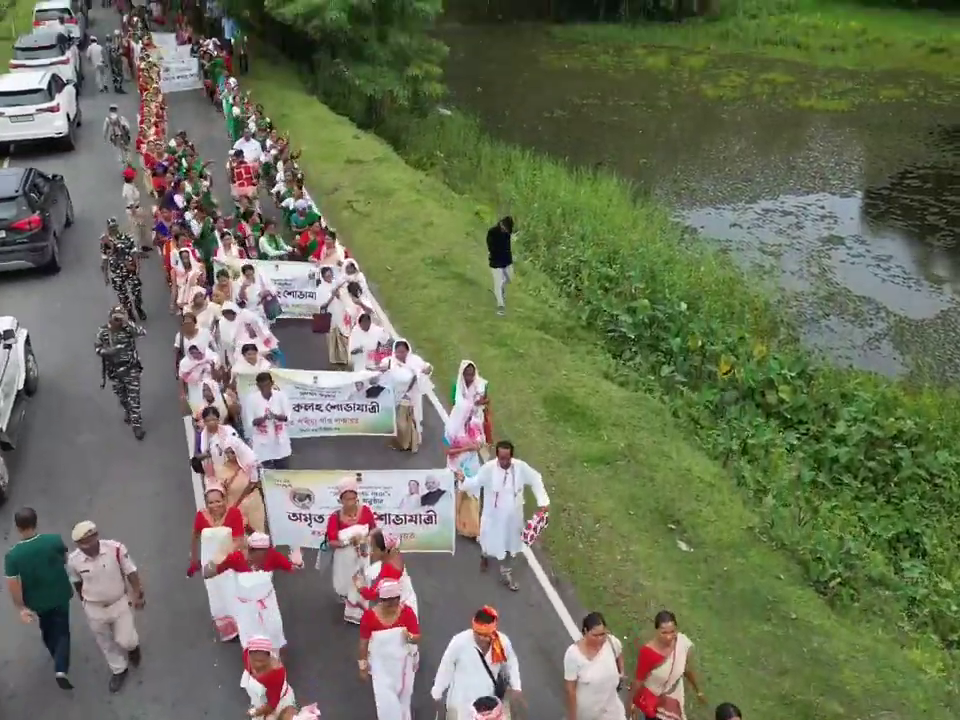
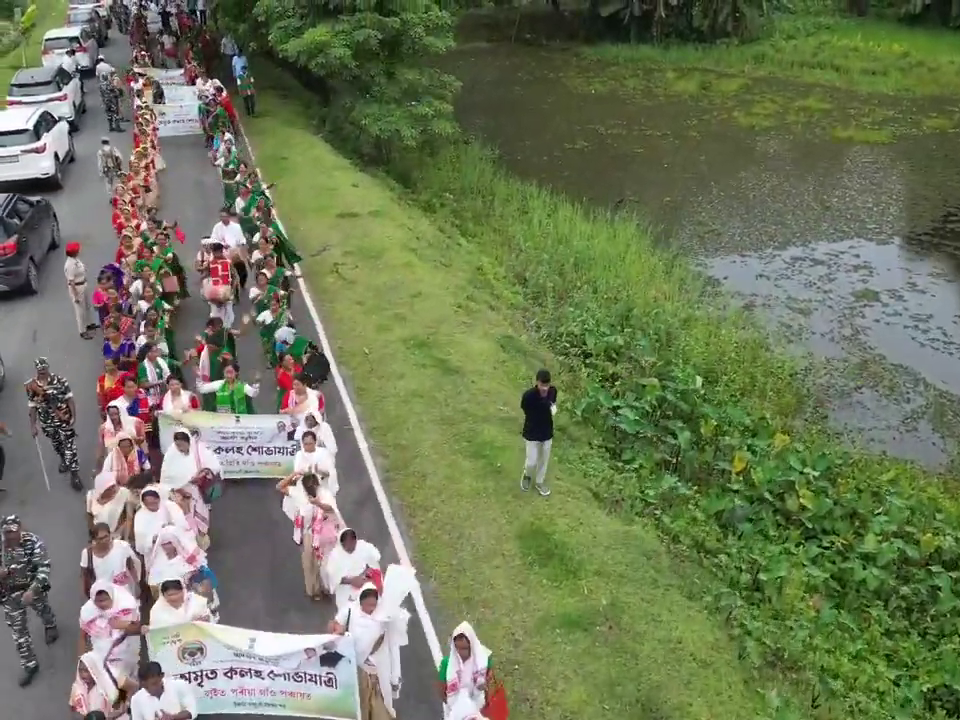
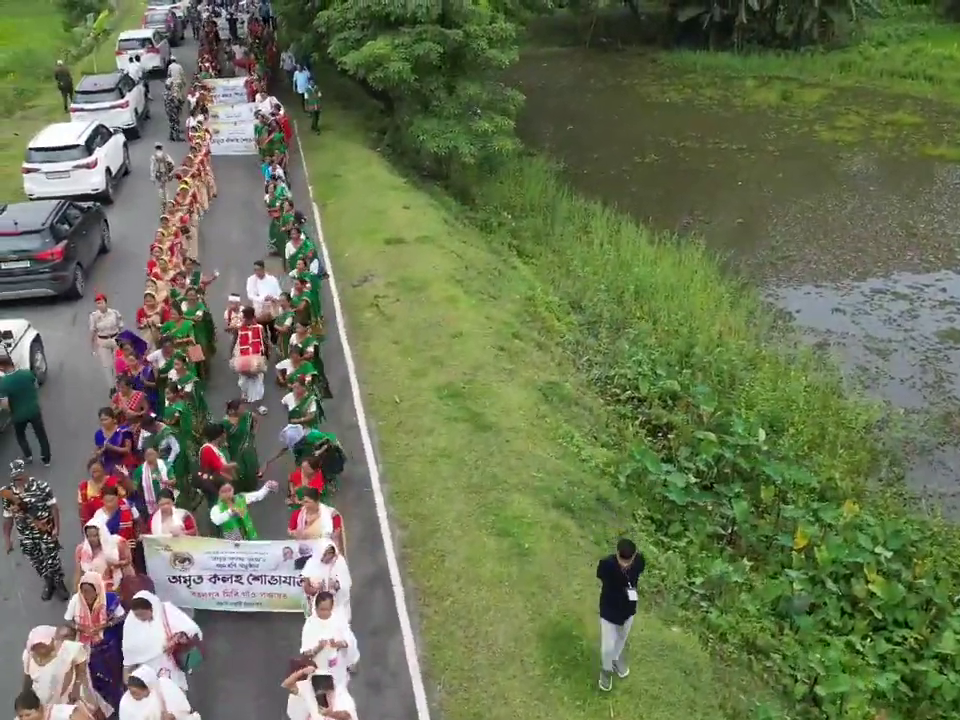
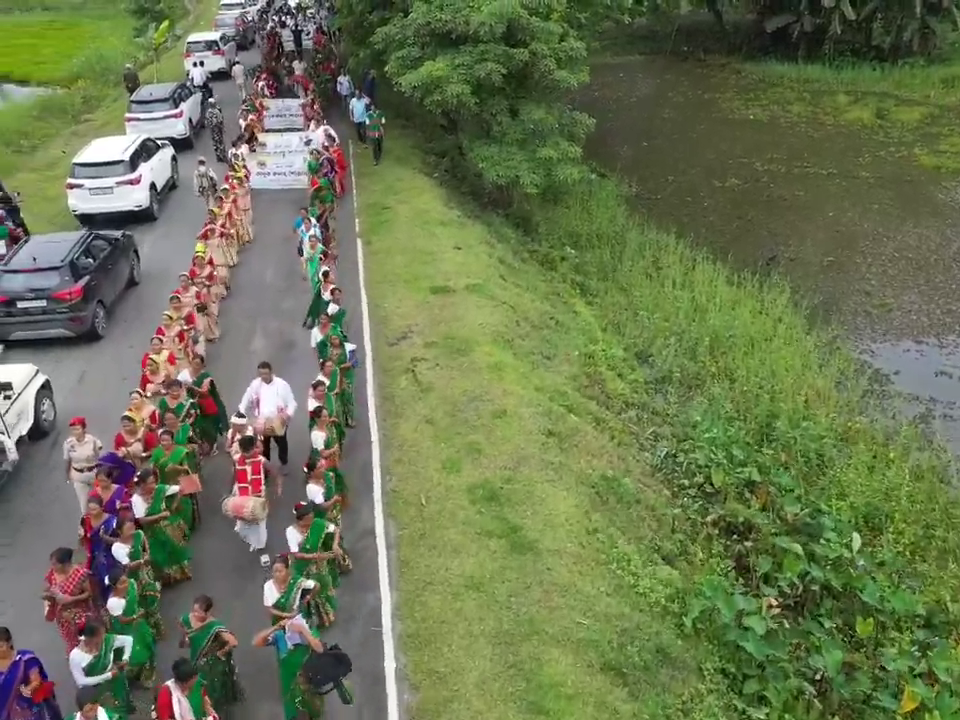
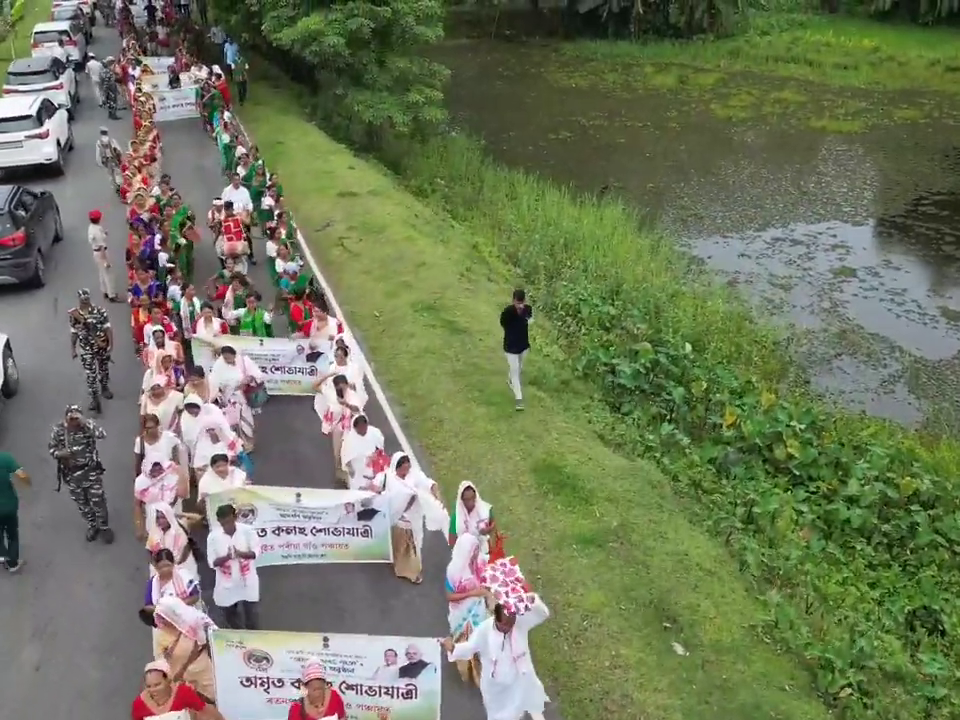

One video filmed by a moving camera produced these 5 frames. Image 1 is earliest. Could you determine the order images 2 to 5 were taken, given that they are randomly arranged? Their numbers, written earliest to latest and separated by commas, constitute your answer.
5, 2, 3, 4
